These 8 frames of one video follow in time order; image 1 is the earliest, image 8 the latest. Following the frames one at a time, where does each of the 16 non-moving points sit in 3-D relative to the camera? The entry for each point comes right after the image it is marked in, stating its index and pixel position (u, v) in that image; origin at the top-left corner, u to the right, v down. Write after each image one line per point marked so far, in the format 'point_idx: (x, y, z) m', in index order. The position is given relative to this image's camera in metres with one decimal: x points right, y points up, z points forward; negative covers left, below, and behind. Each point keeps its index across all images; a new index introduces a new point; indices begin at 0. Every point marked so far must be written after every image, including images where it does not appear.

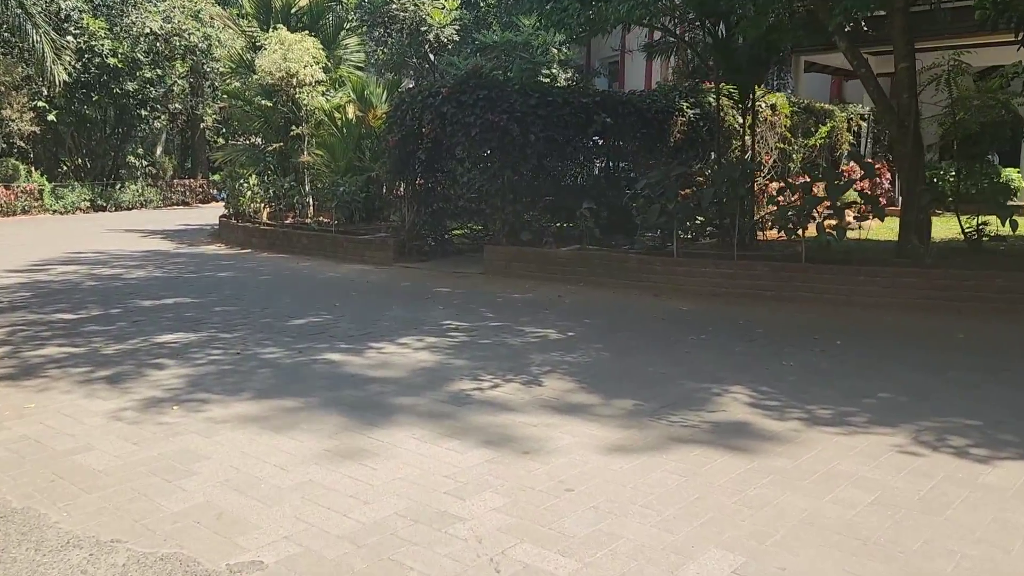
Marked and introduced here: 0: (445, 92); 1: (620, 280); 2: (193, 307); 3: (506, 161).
0: (-0.8, +2.2, +9.8) m
1: (+1.1, +0.1, +8.7) m
2: (-3.0, -0.2, +7.8) m
3: (-0.1, +1.4, +9.6) m
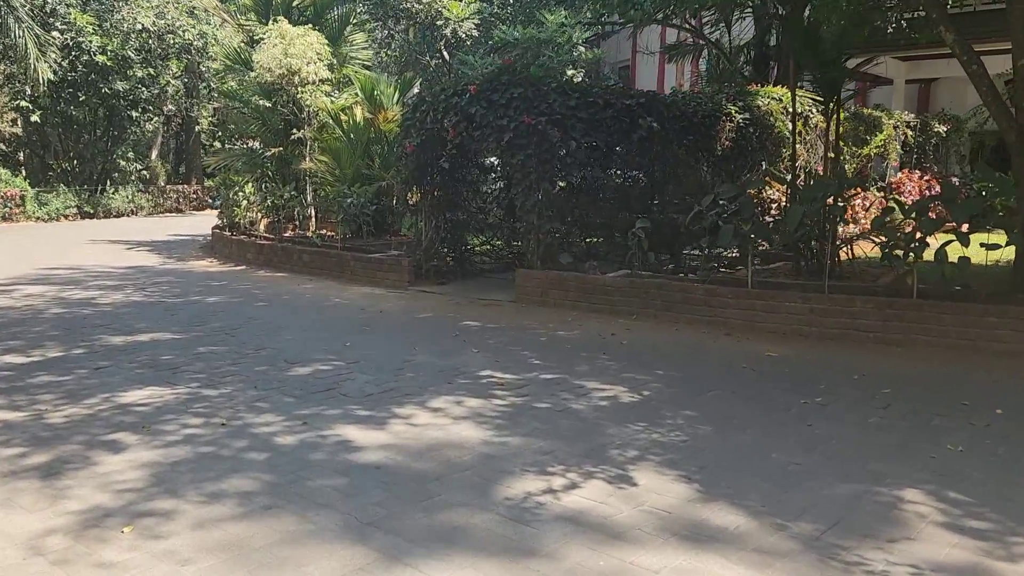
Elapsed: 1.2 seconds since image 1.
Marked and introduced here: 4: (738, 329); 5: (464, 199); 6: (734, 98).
0: (-0.4, +1.9, +8.4) m
1: (+1.5, -0.2, +7.4) m
2: (-2.6, -0.5, +6.5) m
3: (+0.3, +1.1, +8.3) m
4: (+1.9, -0.3, +7.0) m
5: (-0.6, +1.1, +10.0) m
6: (+2.9, +2.5, +11.2) m
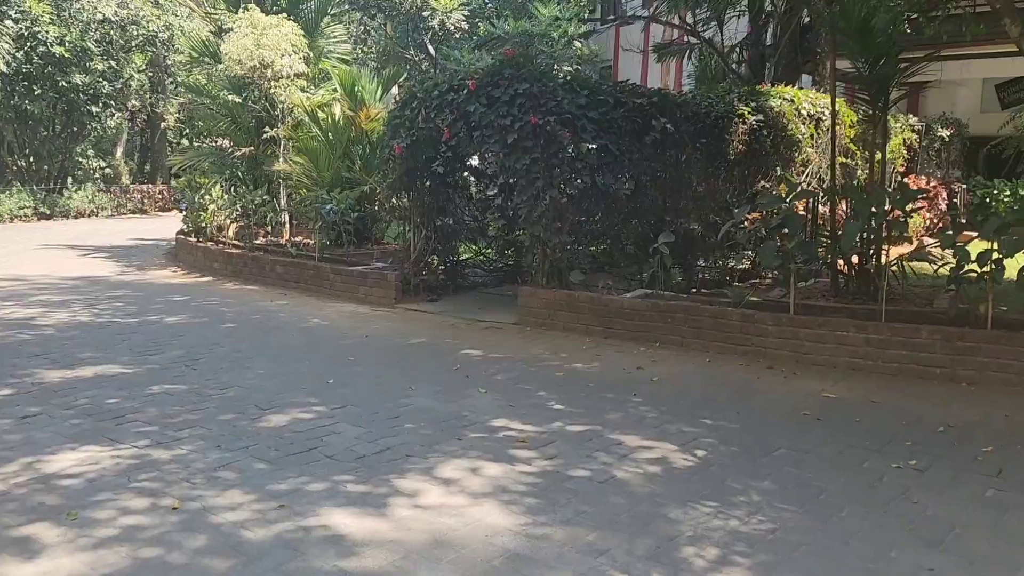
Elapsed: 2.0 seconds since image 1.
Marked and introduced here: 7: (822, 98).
0: (-0.4, +1.8, +7.4) m
1: (+1.5, -0.4, +6.5) m
2: (-2.5, -0.6, +5.4) m
3: (+0.3, +1.0, +7.3) m
4: (+1.9, -0.5, +6.1) m
5: (-0.7, +0.9, +9.1) m
6: (+2.8, +2.3, +10.4) m
7: (+4.3, +2.7, +11.9) m
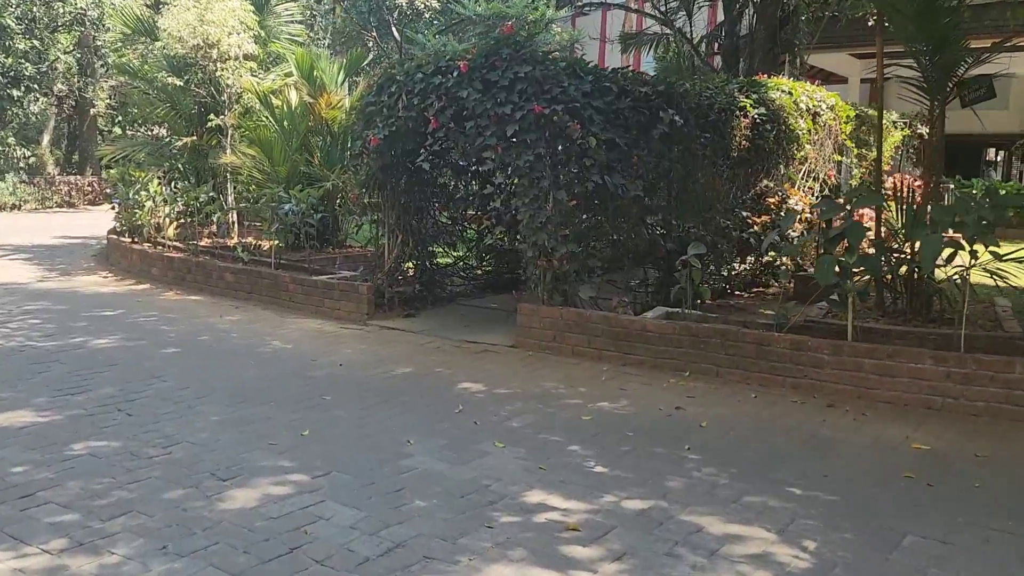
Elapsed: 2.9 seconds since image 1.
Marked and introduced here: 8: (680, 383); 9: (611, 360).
0: (-0.4, +1.6, +6.3) m
1: (+1.6, -0.5, +5.5) m
2: (-2.4, -0.8, +4.2) m
3: (+0.3, +0.8, +6.3) m
4: (+2.0, -0.7, +5.2) m
5: (-0.8, +0.8, +7.9) m
6: (+2.6, +2.2, +9.5) m
7: (+4.0, +2.6, +11.1) m
8: (+1.1, -0.6, +5.6) m
9: (+0.7, -0.5, +6.1) m
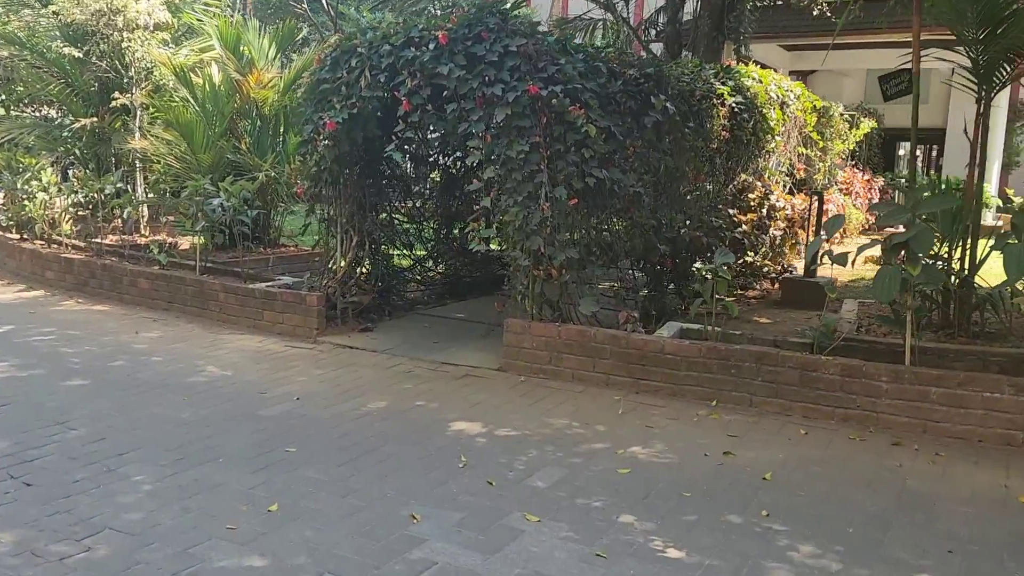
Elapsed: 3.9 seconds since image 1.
0: (-0.5, +1.5, +5.3) m
1: (+1.6, -0.6, +4.7) m
2: (-2.2, -0.9, +3.0) m
3: (+0.3, +0.7, +5.3) m
4: (+2.0, -0.7, +4.4) m
5: (-1.0, +0.7, +6.9) m
6: (+2.2, +2.2, +8.7) m
7: (+3.4, +2.6, +10.4) m
8: (+1.1, -0.7, +4.7) m
9: (+0.7, -0.6, +5.2) m
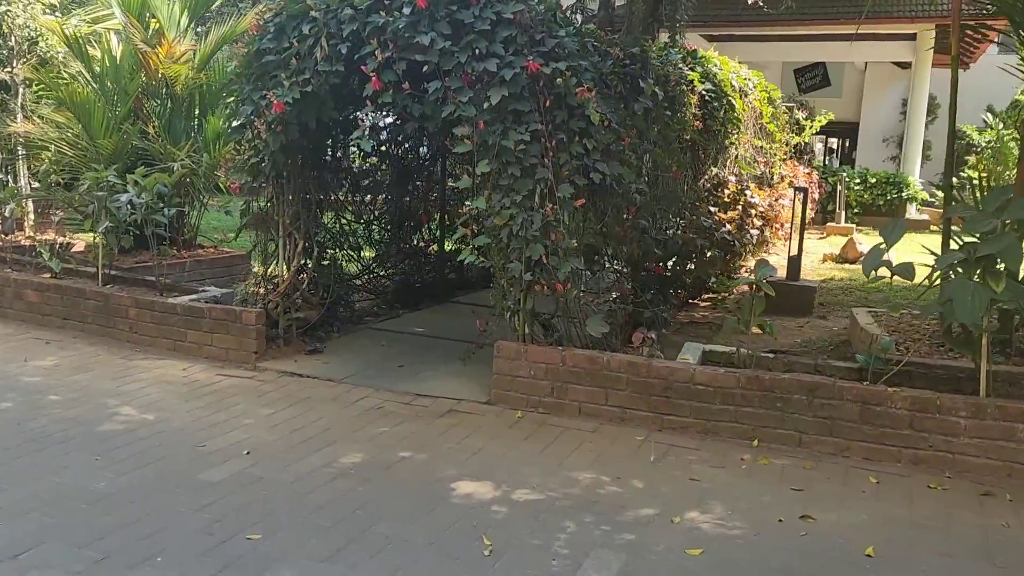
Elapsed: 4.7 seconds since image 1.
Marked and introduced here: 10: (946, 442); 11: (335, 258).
0: (-0.5, +1.4, +4.3) m
1: (+1.6, -0.7, +4.0) m
2: (-1.9, -1.0, +1.8) m
3: (+0.2, +0.7, +4.4) m
4: (+2.1, -0.8, +3.8) m
5: (-1.2, +0.6, +5.8) m
6: (+1.7, +2.2, +8.0) m
7: (+2.7, +2.6, +9.8) m
8: (+1.1, -0.8, +3.9) m
9: (+0.7, -0.7, +4.3) m
10: (+2.0, -0.7, +3.8) m
11: (-1.2, +0.2, +6.0) m
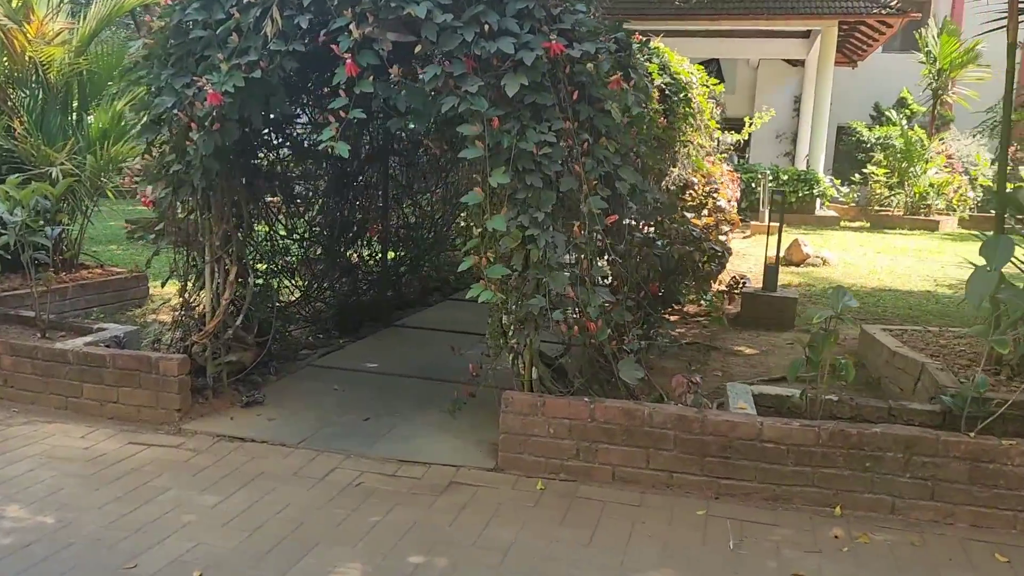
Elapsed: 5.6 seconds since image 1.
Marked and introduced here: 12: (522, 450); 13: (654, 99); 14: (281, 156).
0: (-0.4, +1.3, +3.3) m
1: (+1.8, -0.8, +3.3) m
2: (-1.5, -1.3, +0.7) m
3: (+0.3, +0.5, +3.5) m
4: (+2.3, -0.9, +3.2) m
5: (-1.4, +0.4, +4.7) m
6: (+1.2, +2.0, +7.3) m
7: (+1.9, +2.5, +9.2) m
8: (+1.3, -0.9, +3.2) m
9: (+0.7, -0.8, +3.5) m
10: (+2.1, -0.8, +3.2) m
11: (-1.4, 0.0, +4.9) m
12: (0.0, -0.7, +3.7) m
13: (+1.2, +1.6, +7.0) m
14: (-1.3, +0.7, +4.9) m
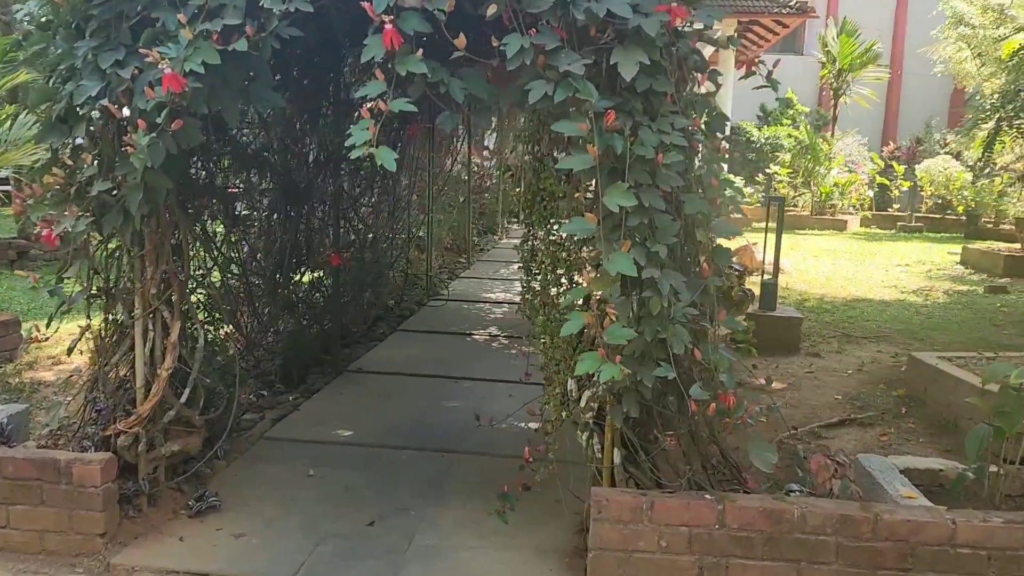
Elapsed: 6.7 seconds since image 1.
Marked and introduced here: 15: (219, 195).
0: (-0.1, +1.1, +2.2) m
1: (+2.1, -1.0, +2.5) m
2: (-0.7, -1.5, -0.5) m
3: (+0.6, +0.3, +2.5) m
4: (+2.6, -1.1, +2.5) m
5: (-1.2, +0.2, +3.5) m
6: (+0.9, +1.9, +6.4) m
7: (+1.3, +2.3, +8.4) m
8: (+1.7, -1.1, +2.4) m
9: (+1.1, -1.0, +2.6) m
10: (+2.5, -0.9, +2.5) m
11: (-1.3, -0.2, +3.7) m
12: (+0.4, -0.9, +2.7) m
13: (+0.9, +1.4, +6.1) m
14: (-1.2, +0.5, +3.6) m
15: (-1.2, +0.4, +3.7) m
